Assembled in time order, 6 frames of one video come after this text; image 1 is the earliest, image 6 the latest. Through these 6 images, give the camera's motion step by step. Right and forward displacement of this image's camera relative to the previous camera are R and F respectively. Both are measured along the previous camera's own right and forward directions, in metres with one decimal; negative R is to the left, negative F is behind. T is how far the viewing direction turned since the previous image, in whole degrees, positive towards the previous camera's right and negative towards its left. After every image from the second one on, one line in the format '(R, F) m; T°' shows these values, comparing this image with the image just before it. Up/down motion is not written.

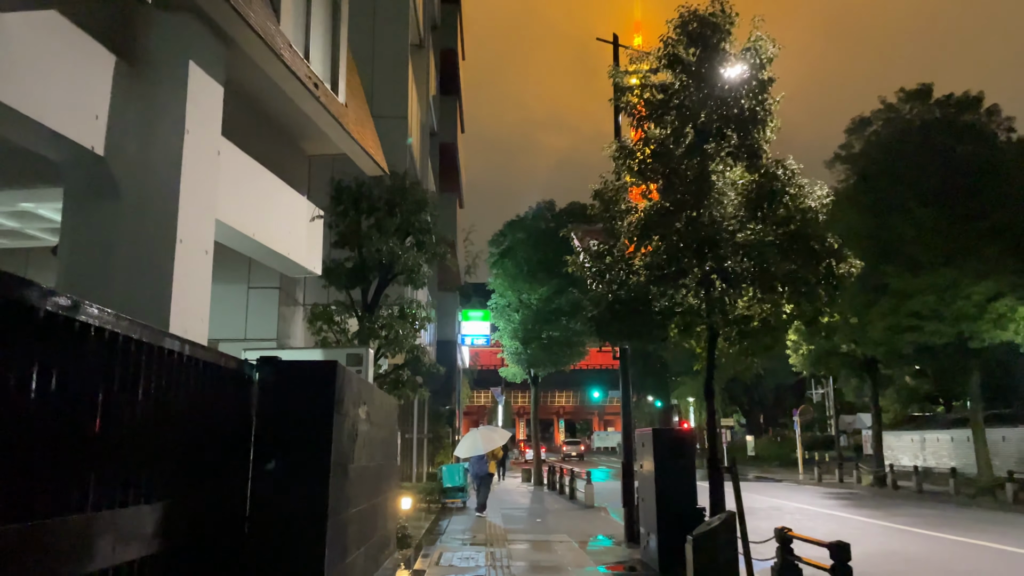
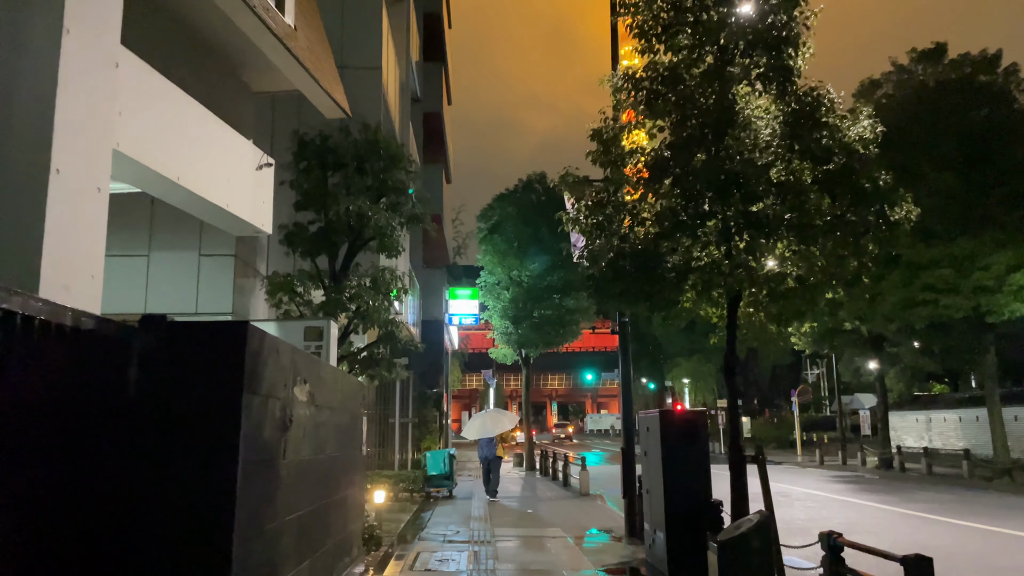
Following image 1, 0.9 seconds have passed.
(+0.1, +1.6) m; +1°
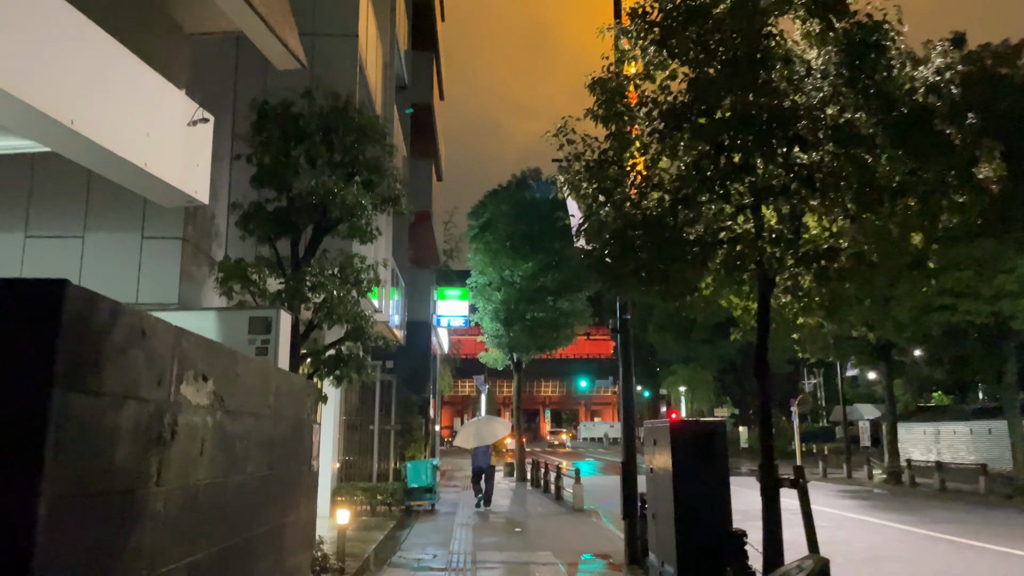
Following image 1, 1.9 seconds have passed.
(+0.1, +1.5) m; 0°
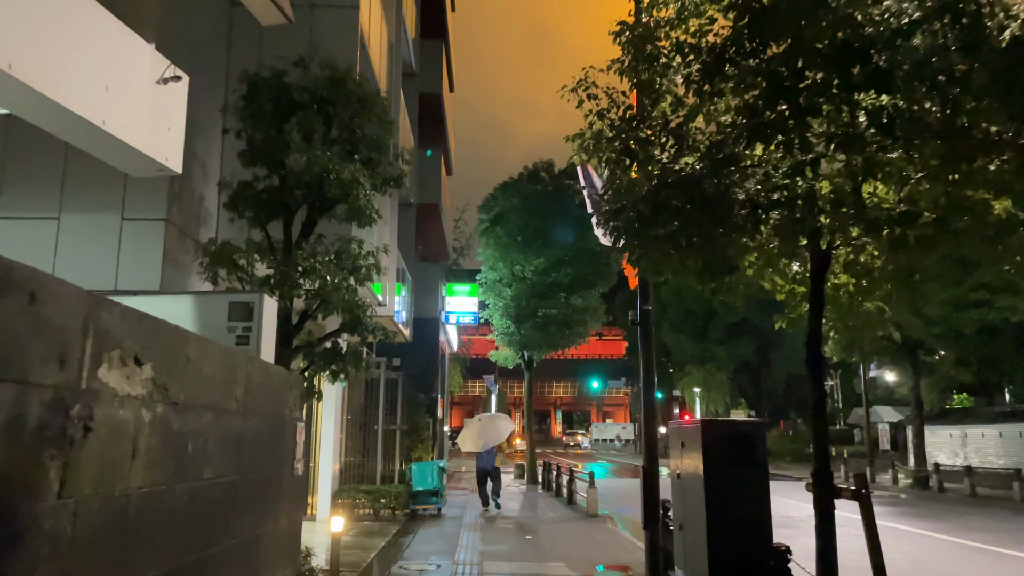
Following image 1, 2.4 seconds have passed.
(0.0, +0.9) m; -1°
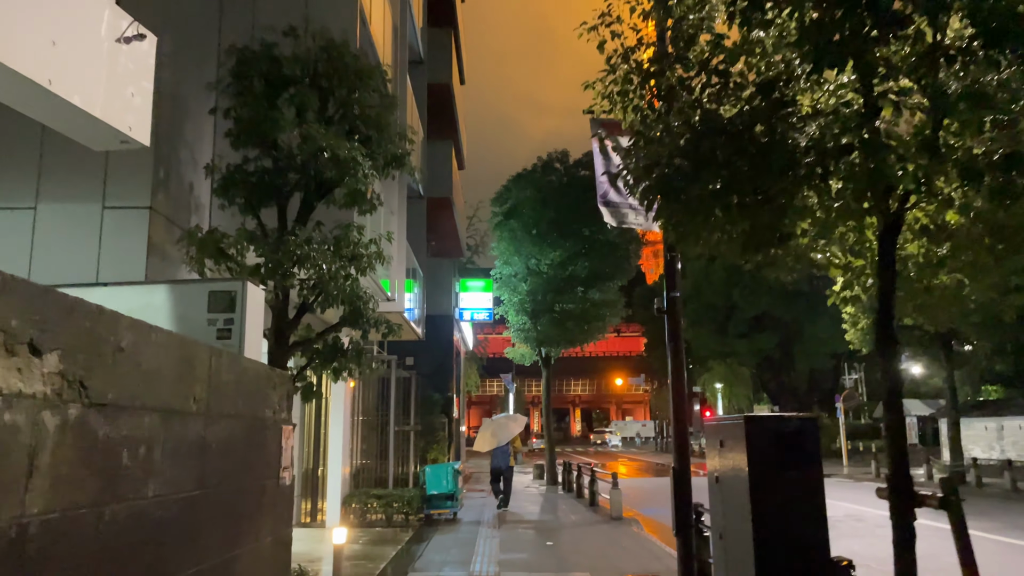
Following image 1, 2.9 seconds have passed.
(0.0, +0.8) m; -1°
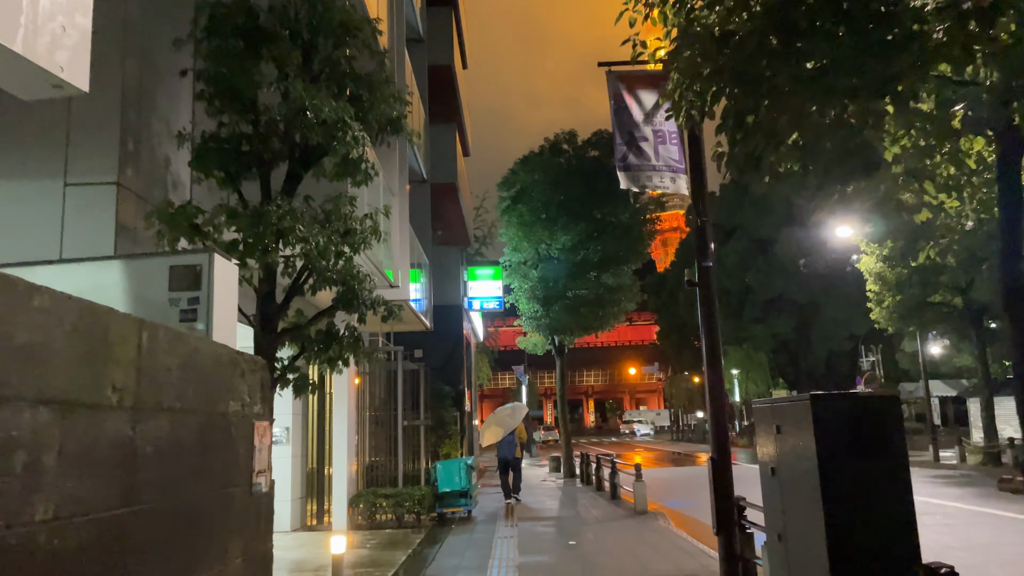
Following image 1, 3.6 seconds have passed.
(-0.1, +1.0) m; -1°
